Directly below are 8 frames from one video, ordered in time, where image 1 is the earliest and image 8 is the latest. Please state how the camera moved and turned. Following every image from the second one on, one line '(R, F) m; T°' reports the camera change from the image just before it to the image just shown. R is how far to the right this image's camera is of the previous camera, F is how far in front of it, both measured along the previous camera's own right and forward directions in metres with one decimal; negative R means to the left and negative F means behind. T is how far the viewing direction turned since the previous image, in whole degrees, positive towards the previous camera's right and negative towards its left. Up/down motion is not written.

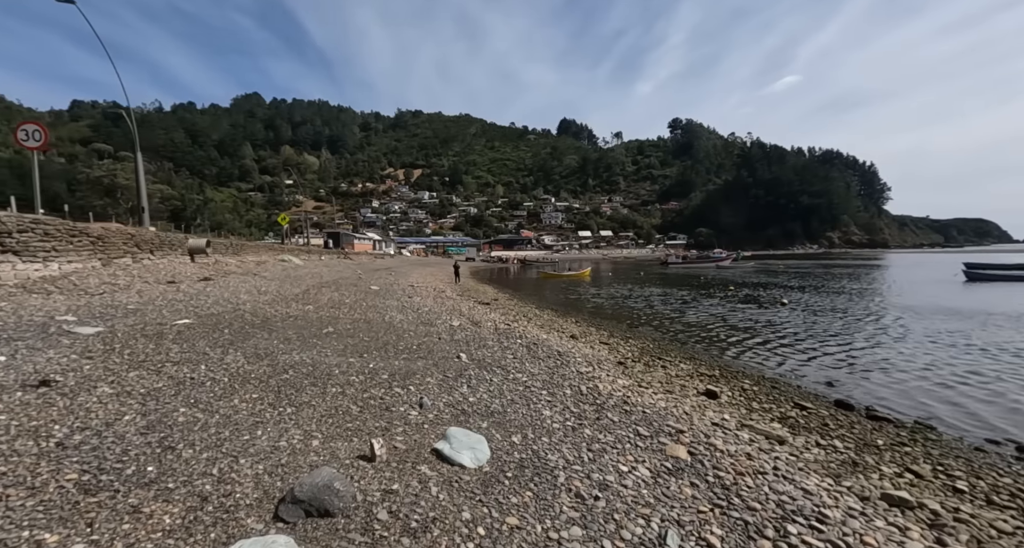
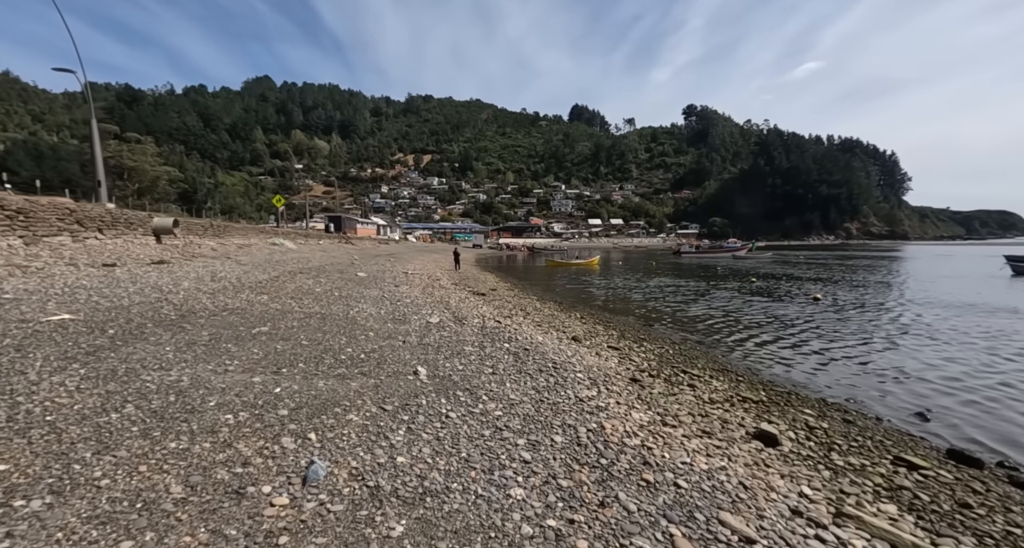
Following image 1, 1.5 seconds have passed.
(+0.6, +3.0) m; -1°
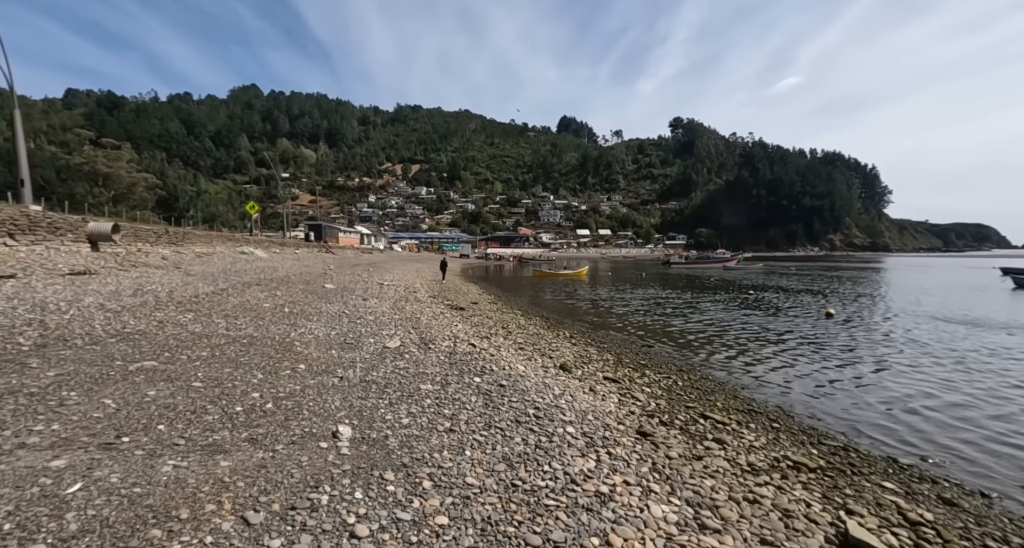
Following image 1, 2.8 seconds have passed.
(+0.4, +2.5) m; +2°
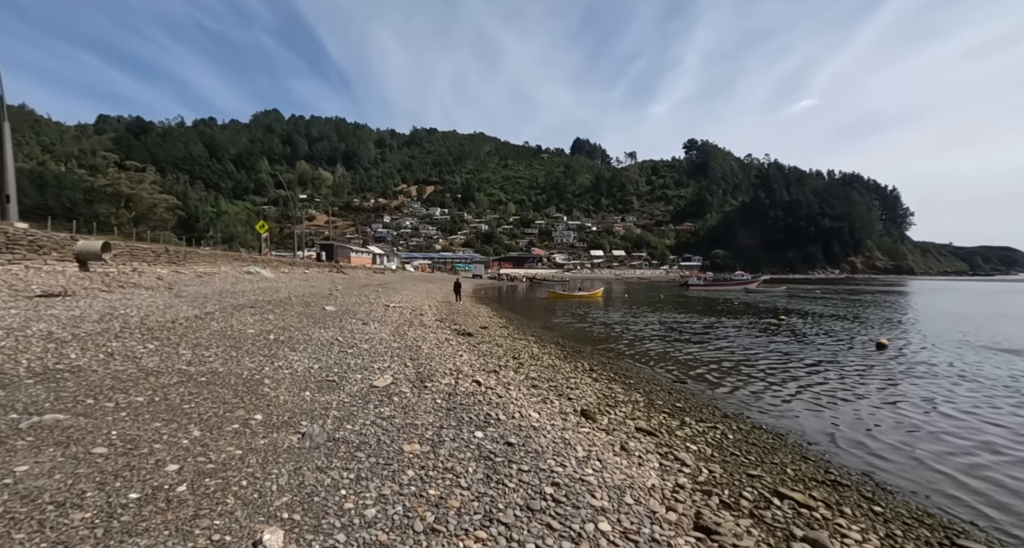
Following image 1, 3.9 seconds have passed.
(0.0, +1.9) m; -2°
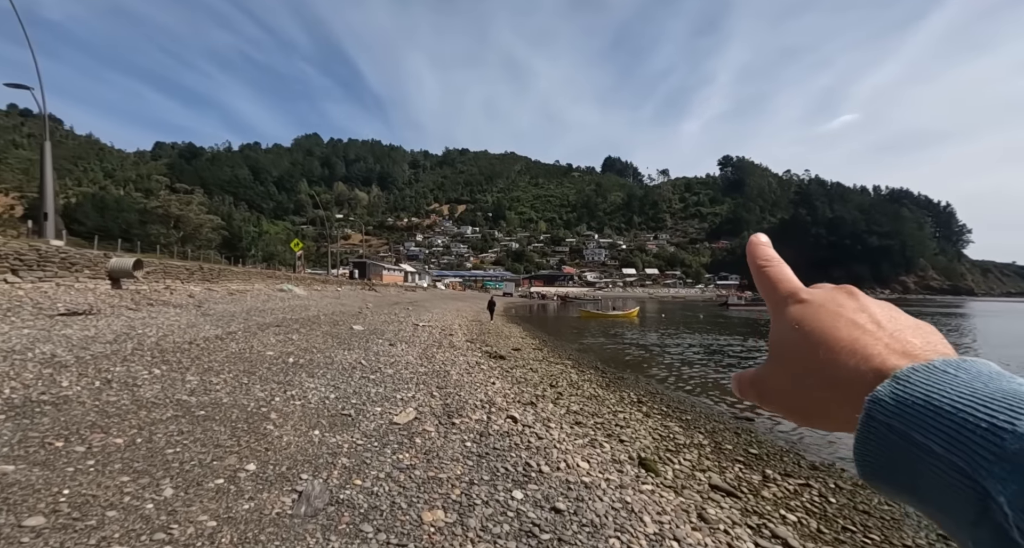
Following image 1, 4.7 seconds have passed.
(-0.3, +1.5) m; -4°
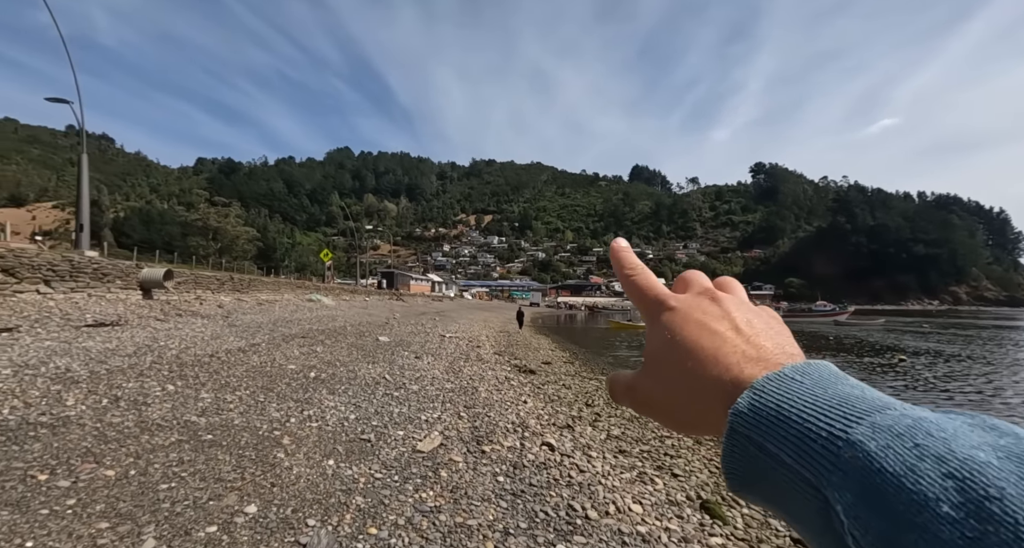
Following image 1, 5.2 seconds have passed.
(-0.2, +1.0) m; -4°
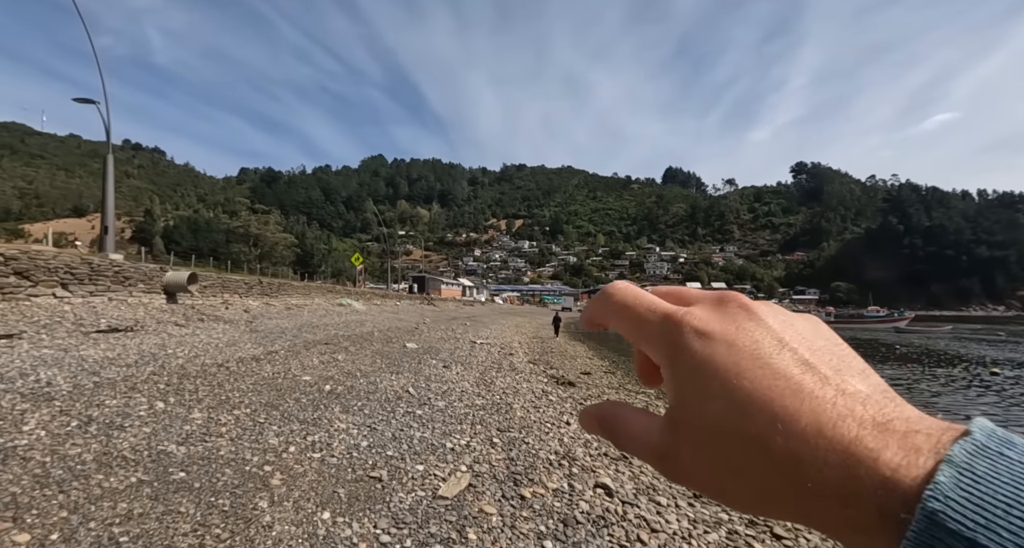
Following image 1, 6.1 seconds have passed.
(-0.2, +1.8) m; -4°
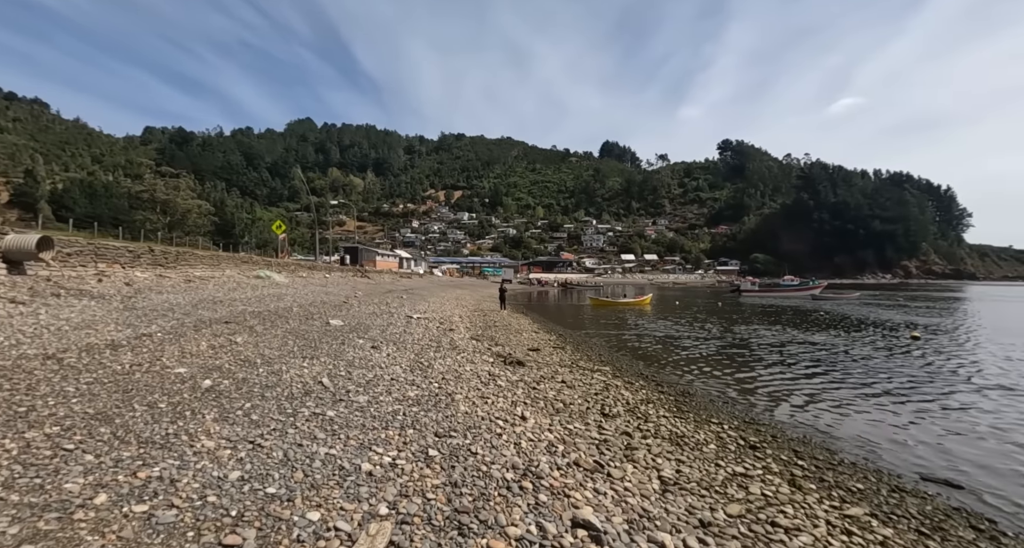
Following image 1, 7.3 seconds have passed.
(0.0, +2.3) m; +7°
